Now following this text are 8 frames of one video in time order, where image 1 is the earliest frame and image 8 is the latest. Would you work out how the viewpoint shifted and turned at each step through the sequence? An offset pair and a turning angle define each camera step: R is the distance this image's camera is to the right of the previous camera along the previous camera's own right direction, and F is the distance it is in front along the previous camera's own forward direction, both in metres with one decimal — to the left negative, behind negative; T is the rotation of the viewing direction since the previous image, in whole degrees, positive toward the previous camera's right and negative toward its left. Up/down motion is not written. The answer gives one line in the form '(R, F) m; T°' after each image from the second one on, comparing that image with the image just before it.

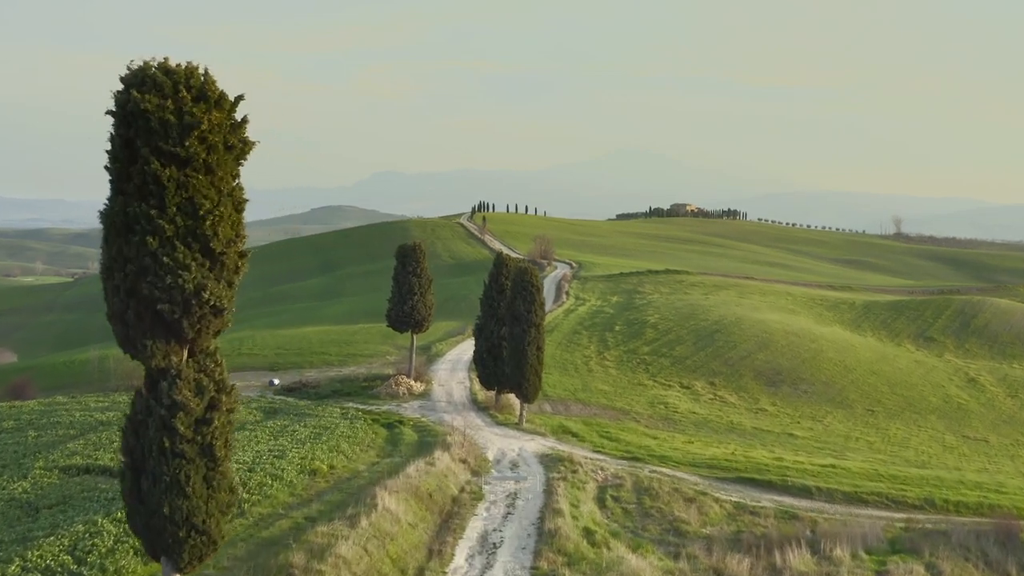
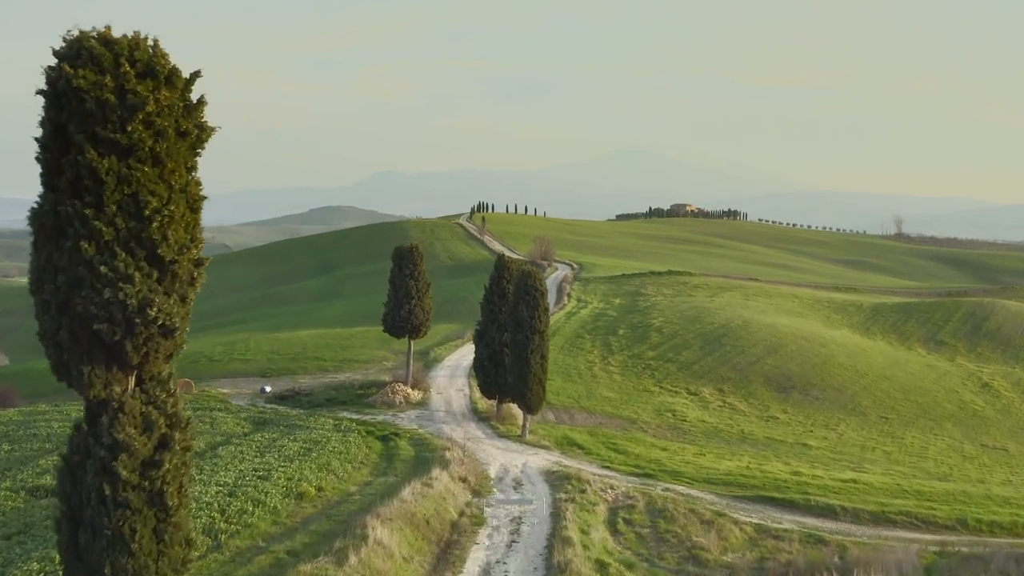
(-0.1, +1.6) m; 0°
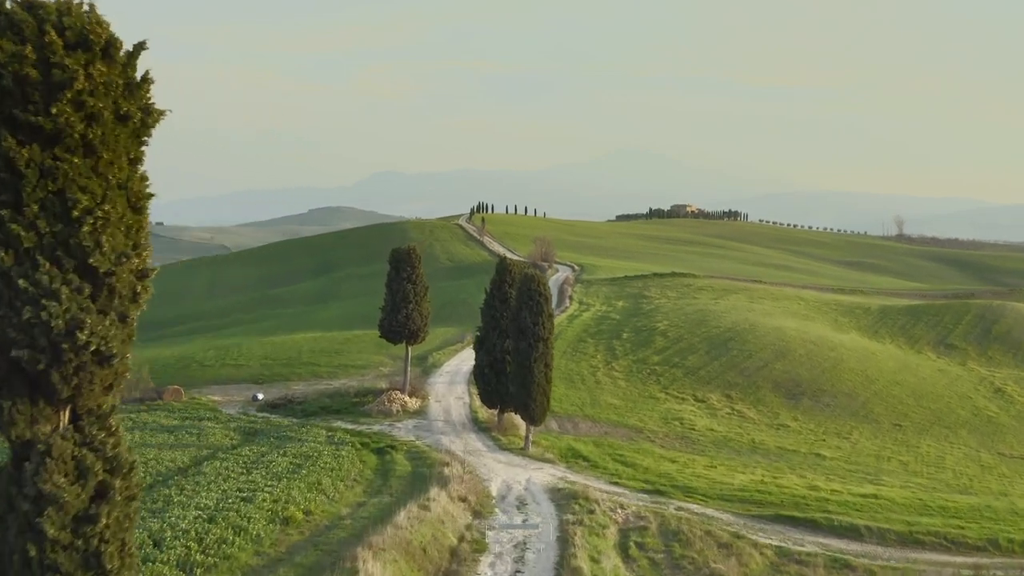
(-0.1, +1.4) m; 0°
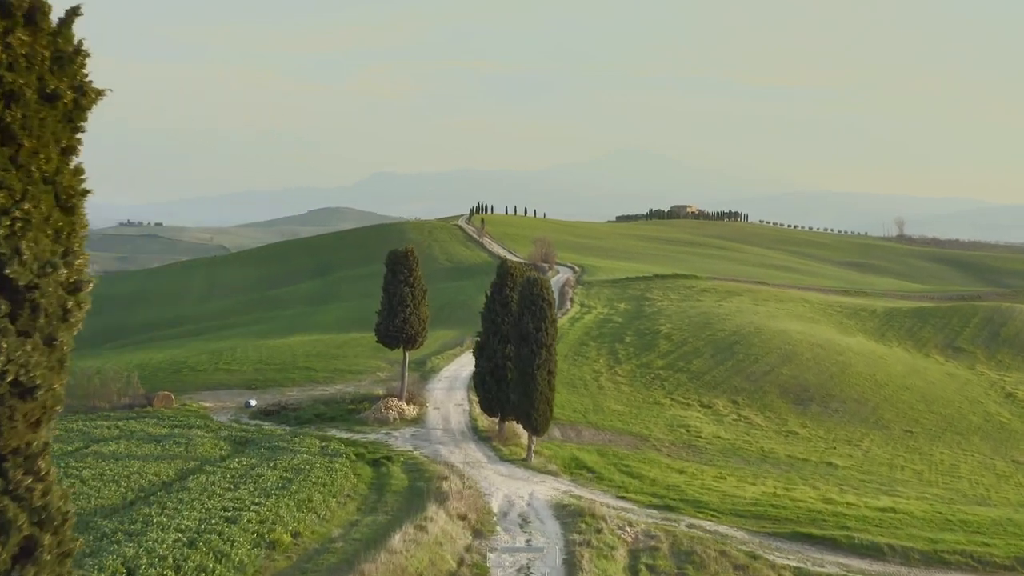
(-0.1, +1.1) m; 0°
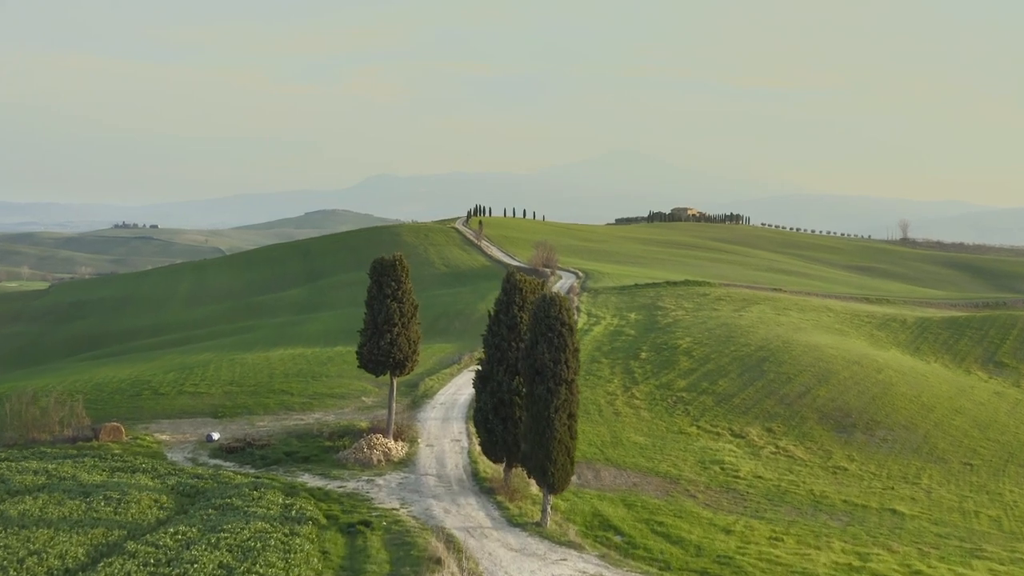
(-0.4, +5.1) m; 0°
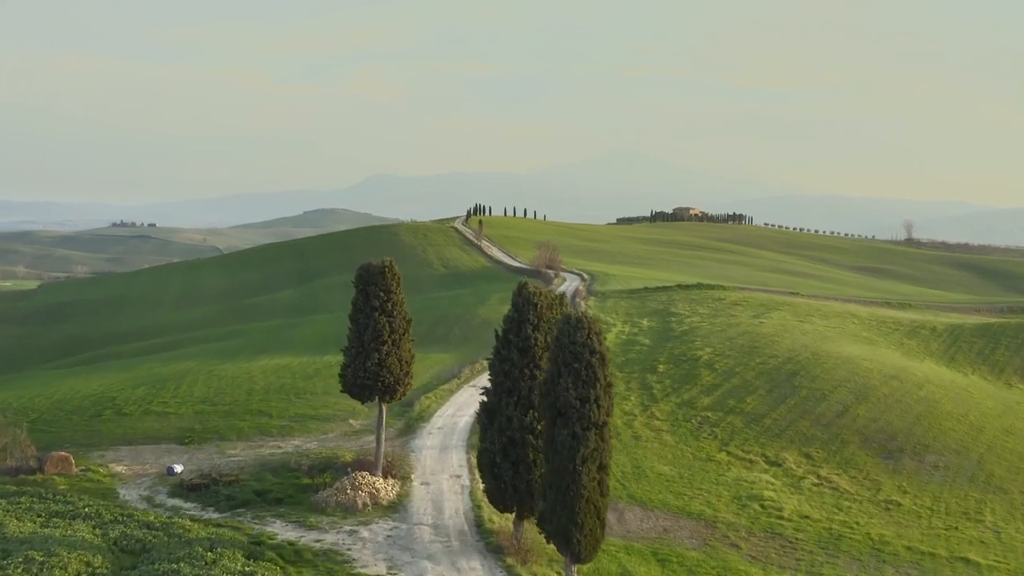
(-0.3, +4.1) m; 0°
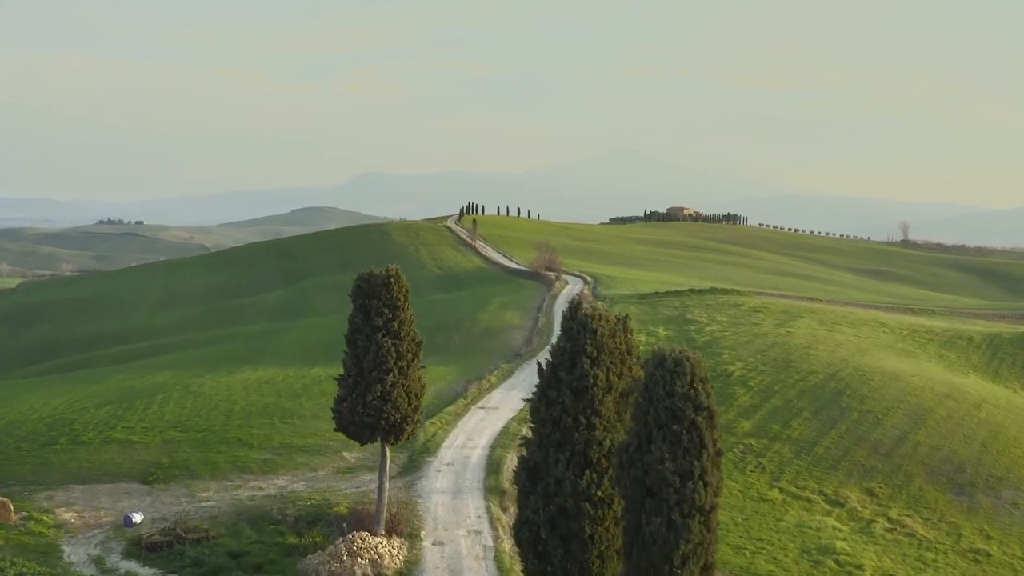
(-1.1, +4.5) m; +1°
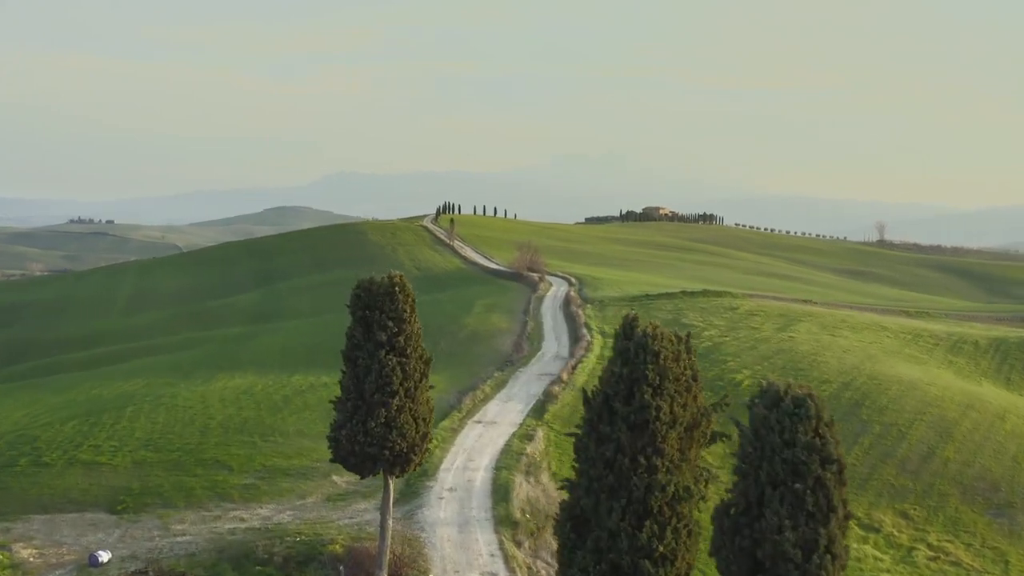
(-1.1, +2.5) m; +2°
